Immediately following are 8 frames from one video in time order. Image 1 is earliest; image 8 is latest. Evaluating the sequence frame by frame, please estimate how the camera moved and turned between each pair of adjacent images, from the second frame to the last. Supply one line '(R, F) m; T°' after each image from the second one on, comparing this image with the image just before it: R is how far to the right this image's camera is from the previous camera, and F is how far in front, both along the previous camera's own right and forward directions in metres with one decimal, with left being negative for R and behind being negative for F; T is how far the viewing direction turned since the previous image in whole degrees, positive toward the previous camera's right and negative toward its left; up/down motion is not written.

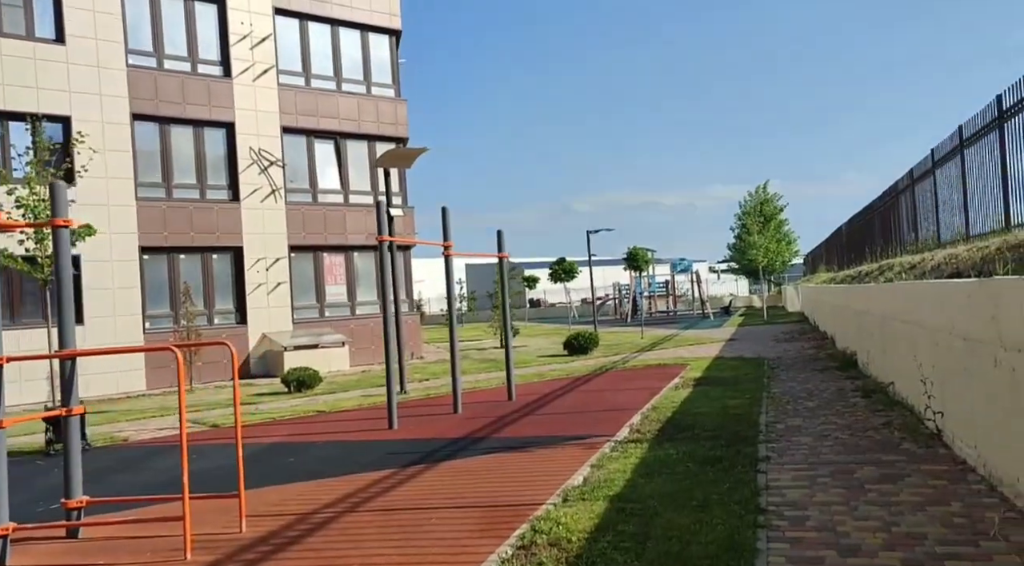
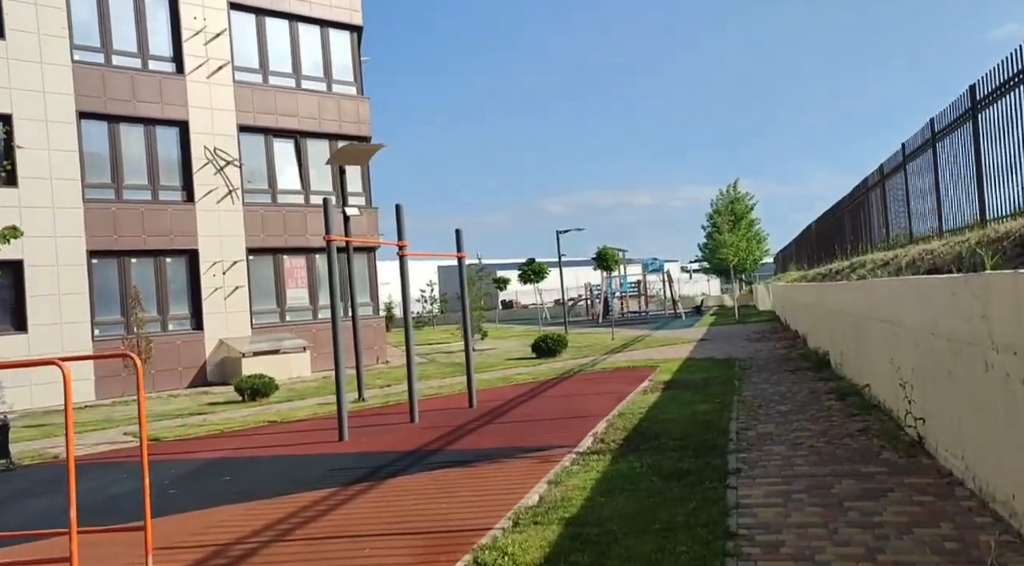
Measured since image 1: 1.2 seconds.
(+0.2, +0.6) m; +2°
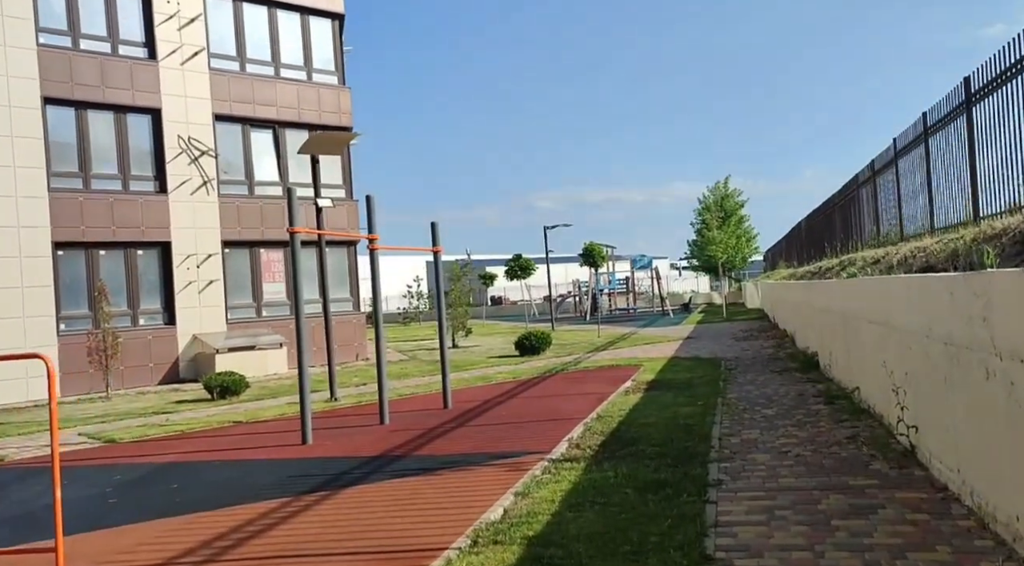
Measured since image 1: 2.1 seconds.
(+0.2, +0.5) m; +1°
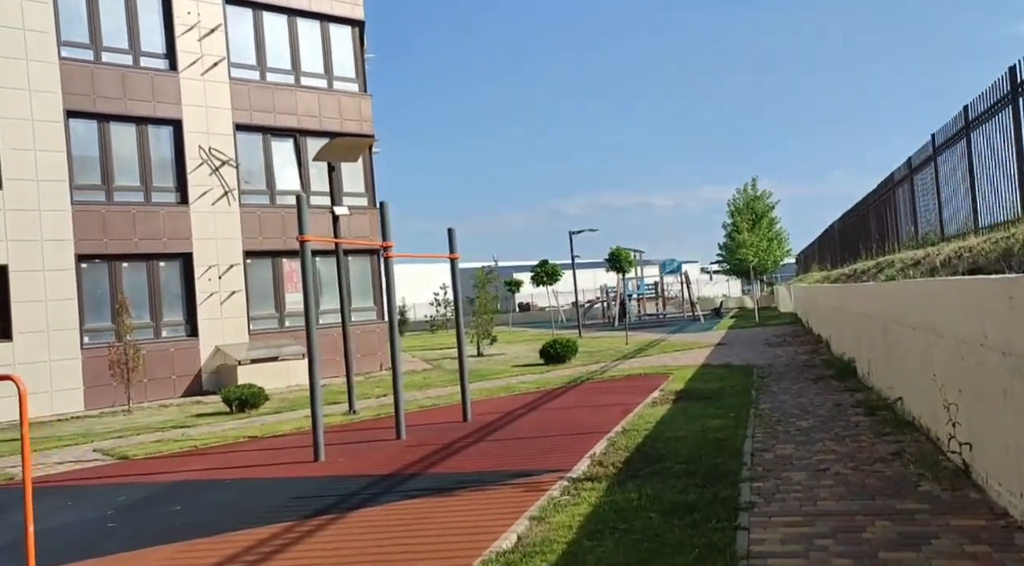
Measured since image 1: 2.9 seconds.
(+0.1, +0.4) m; -2°
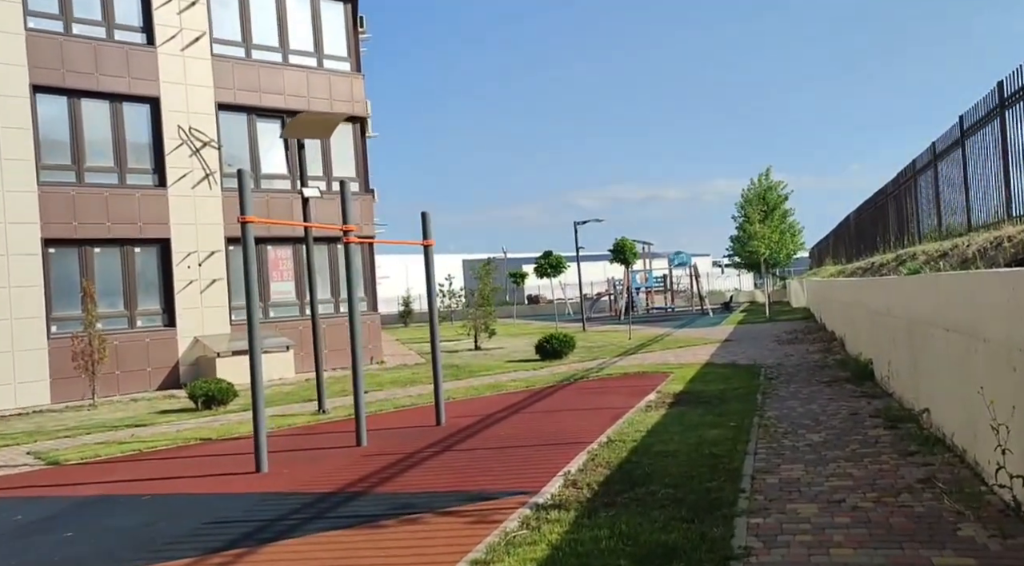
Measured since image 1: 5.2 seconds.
(+0.4, +1.1) m; -1°
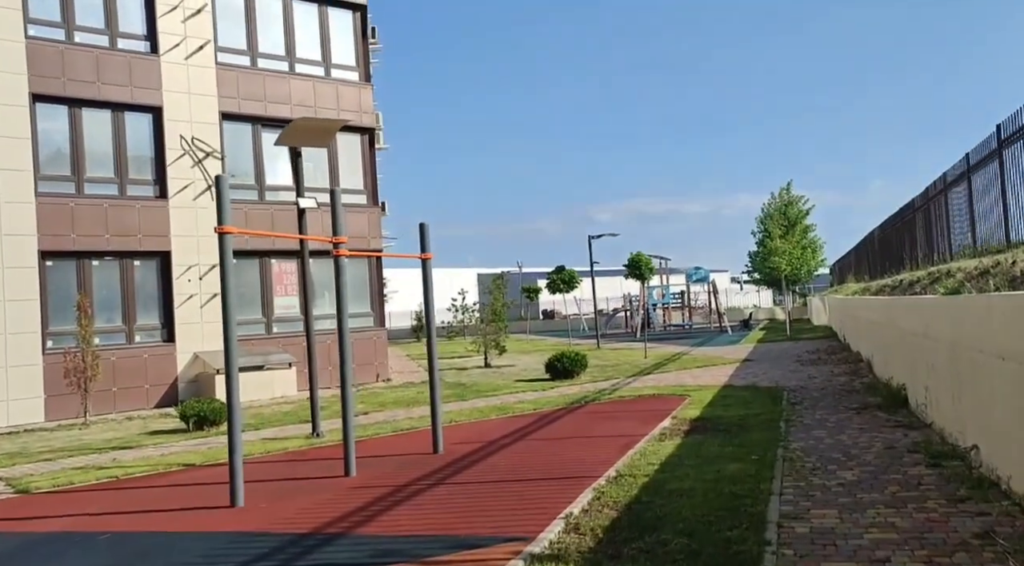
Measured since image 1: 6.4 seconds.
(+0.1, +0.7) m; -1°
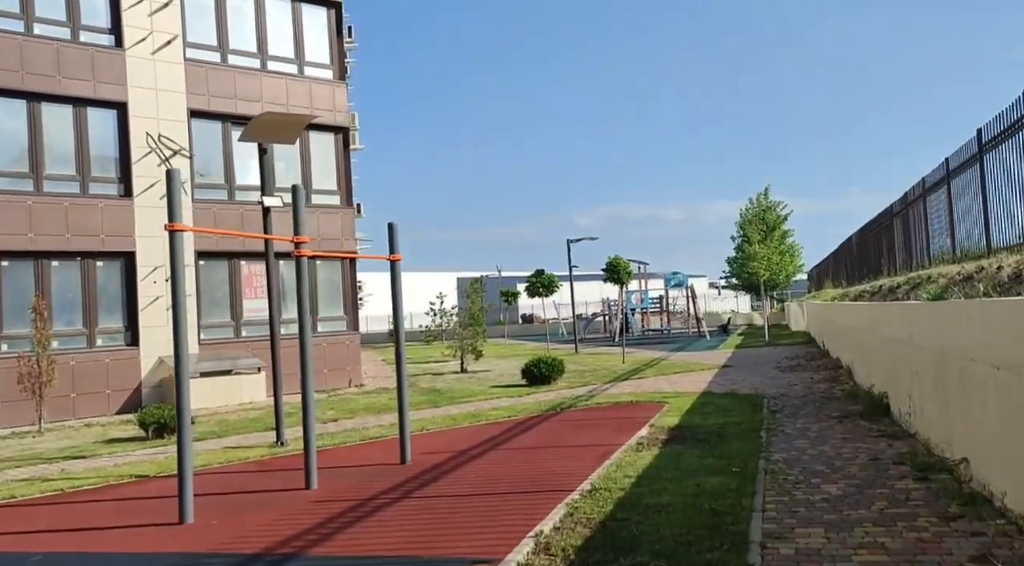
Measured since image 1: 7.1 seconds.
(+0.1, +0.4) m; +1°
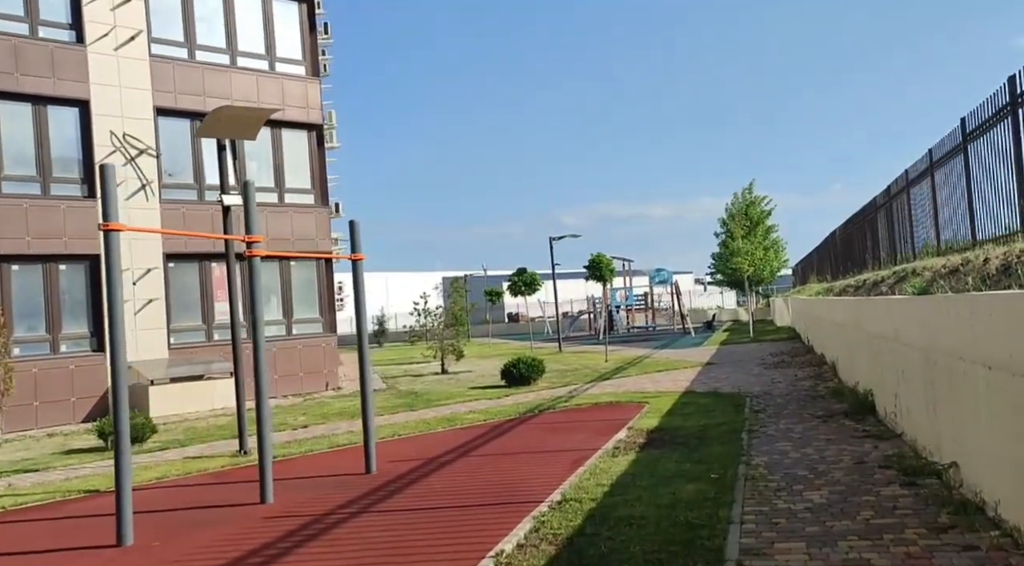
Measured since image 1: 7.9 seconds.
(+0.2, +0.4) m; +1°
